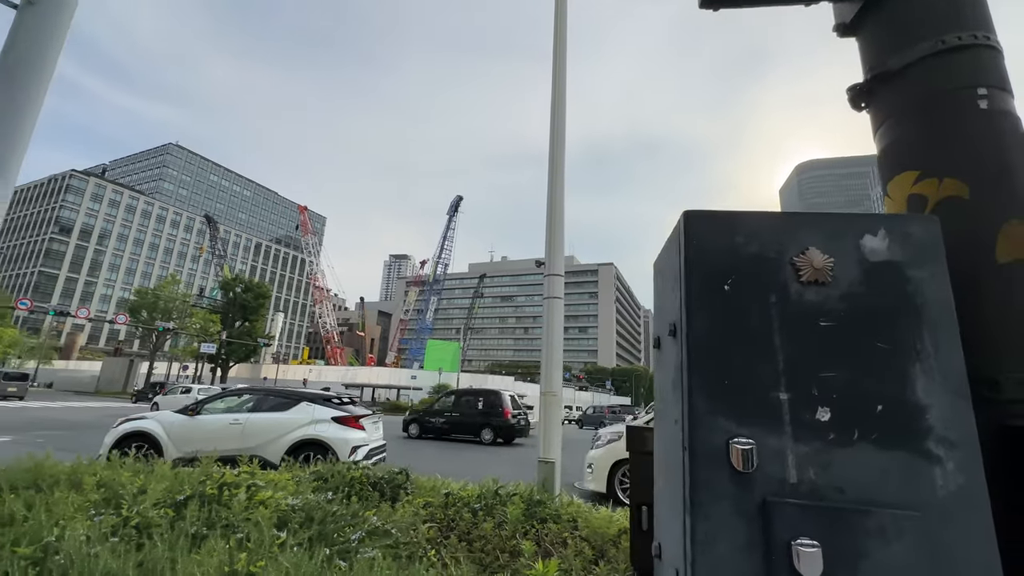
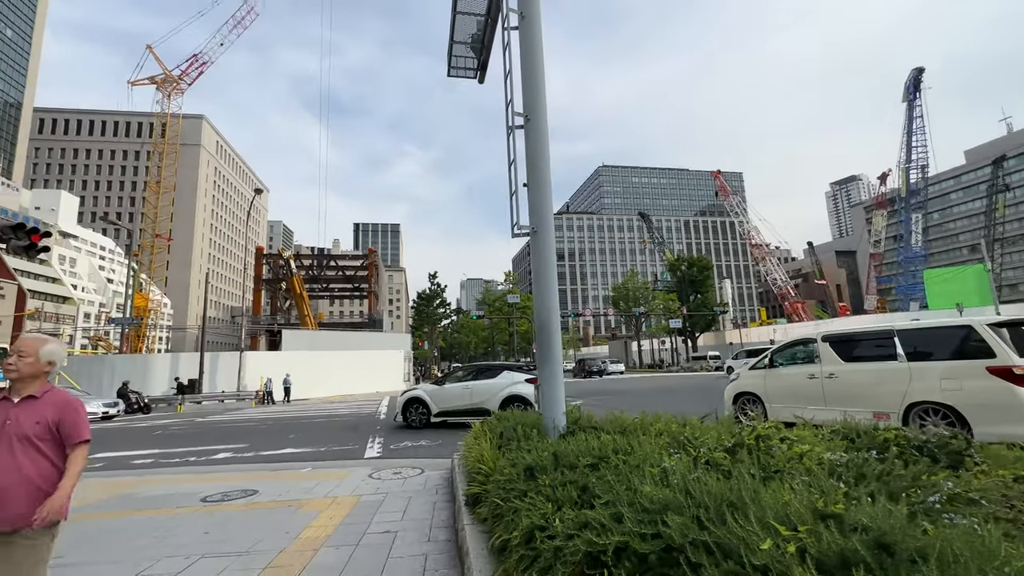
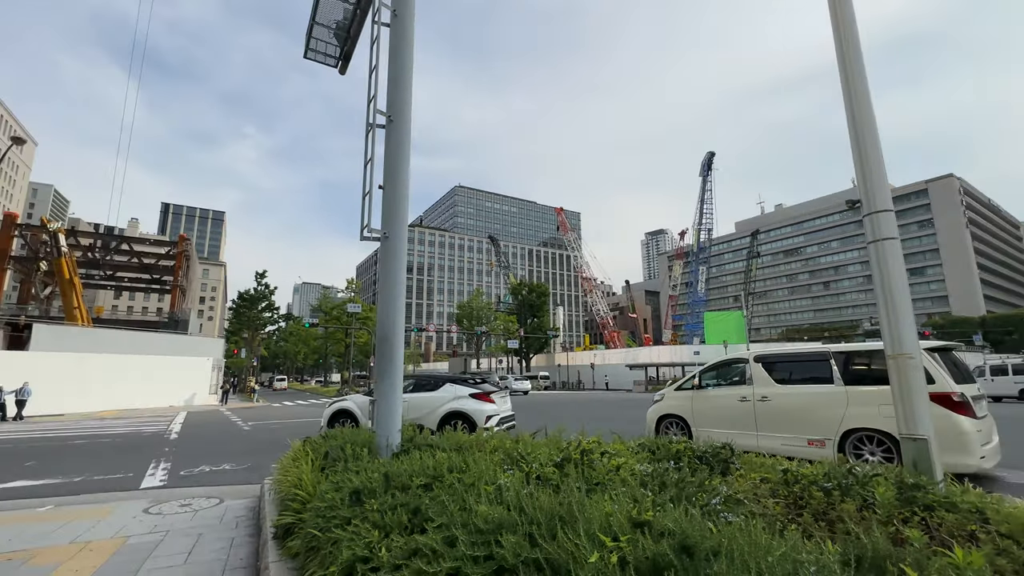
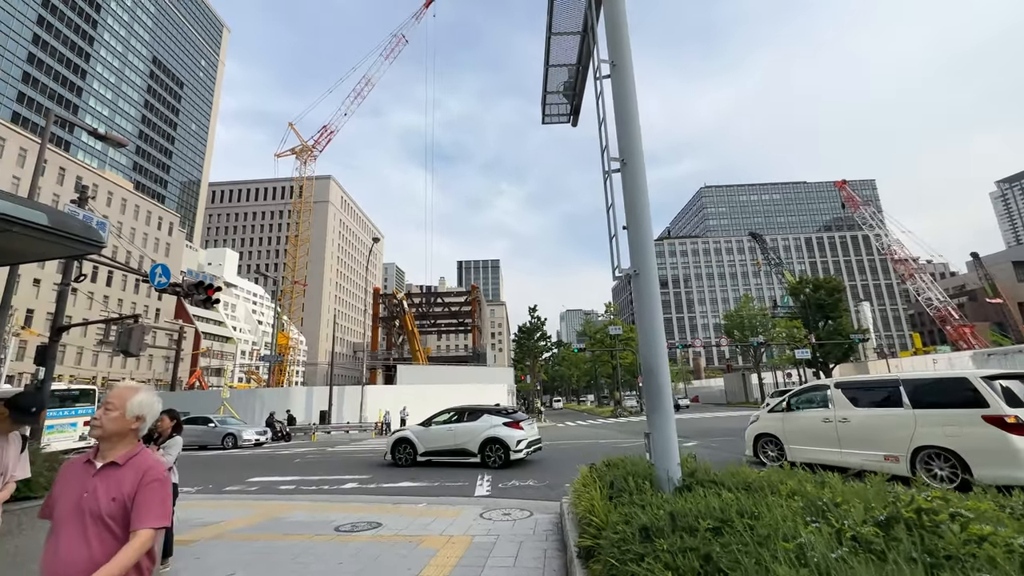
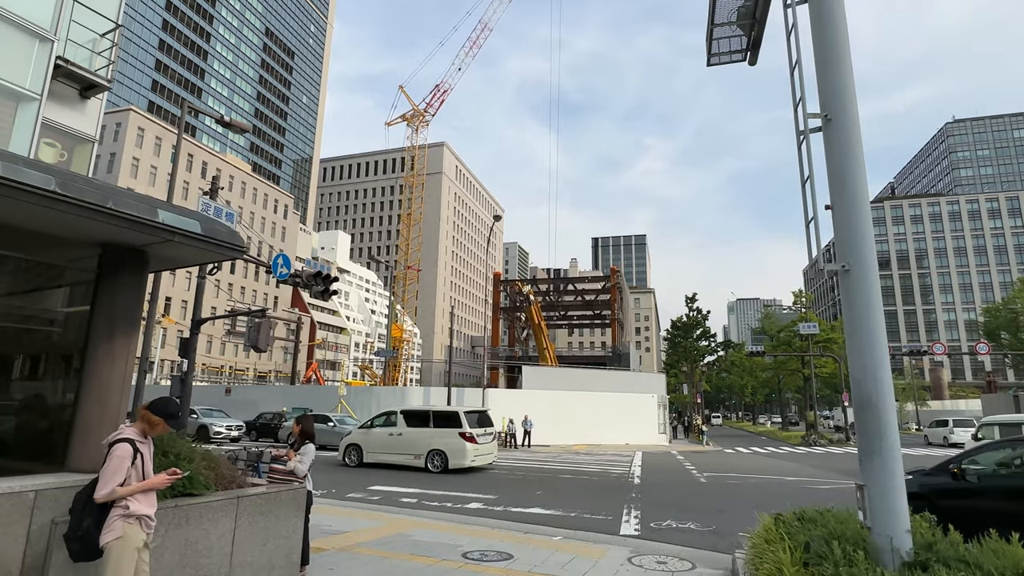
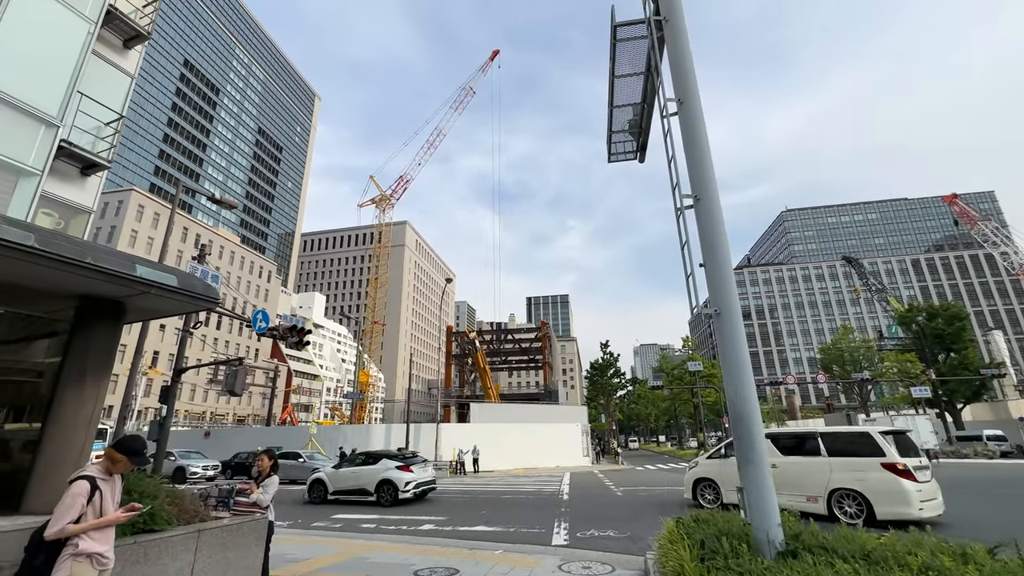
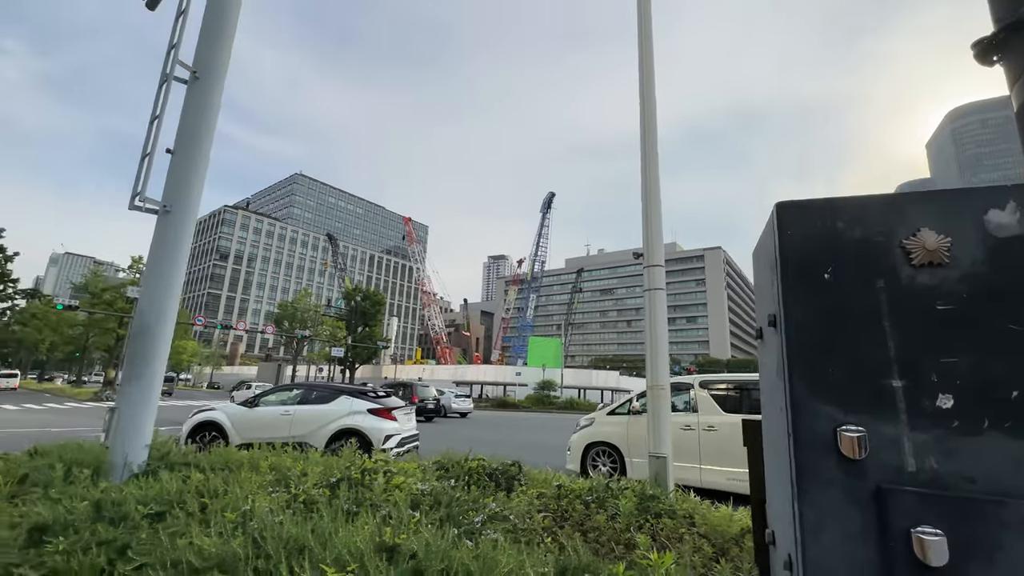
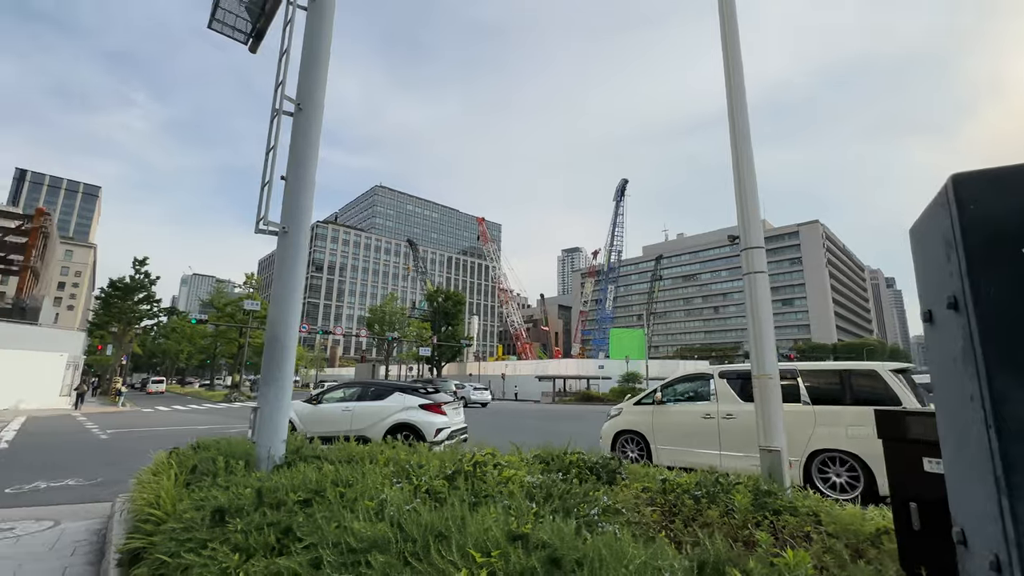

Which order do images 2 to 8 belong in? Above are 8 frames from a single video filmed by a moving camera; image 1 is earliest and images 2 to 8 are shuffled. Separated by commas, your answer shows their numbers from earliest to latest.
7, 8, 3, 2, 4, 6, 5
